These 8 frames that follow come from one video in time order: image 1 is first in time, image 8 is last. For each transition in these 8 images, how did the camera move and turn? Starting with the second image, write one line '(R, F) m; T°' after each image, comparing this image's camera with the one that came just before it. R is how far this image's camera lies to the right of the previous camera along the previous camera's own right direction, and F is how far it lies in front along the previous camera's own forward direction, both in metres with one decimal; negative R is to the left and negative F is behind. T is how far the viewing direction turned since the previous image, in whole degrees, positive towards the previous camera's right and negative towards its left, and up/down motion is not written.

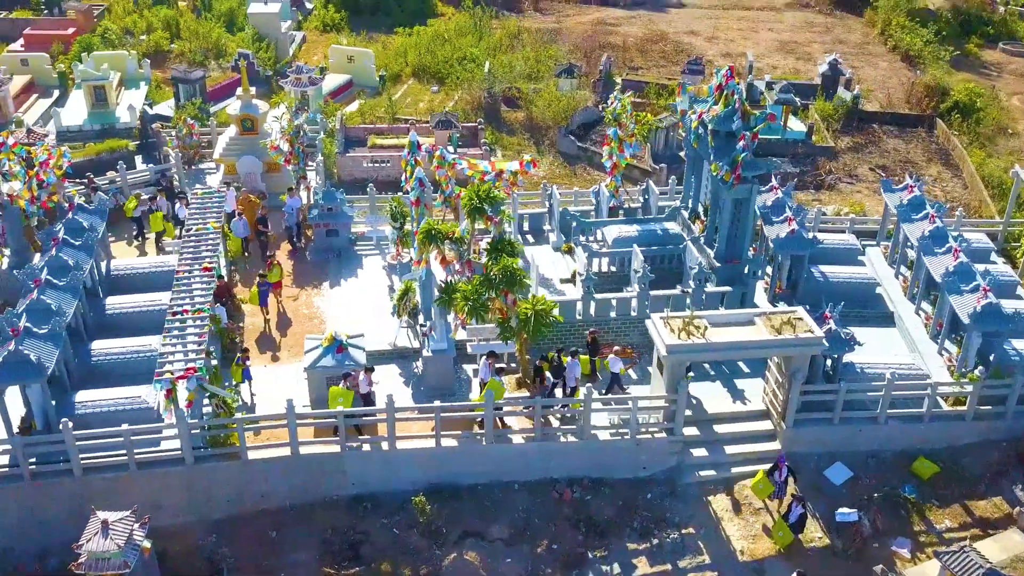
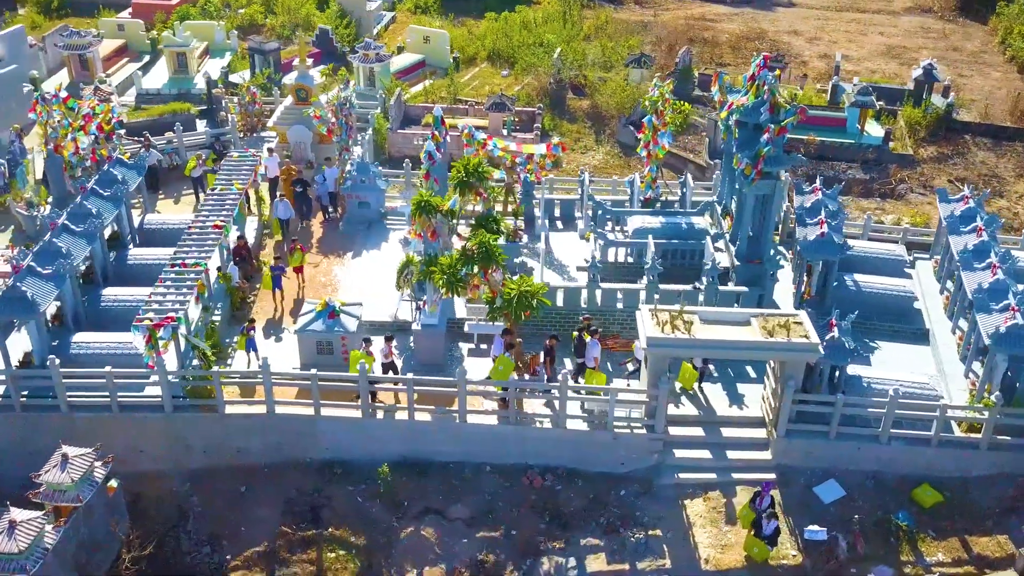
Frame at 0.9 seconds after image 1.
(+2.7, +0.6) m; -8°
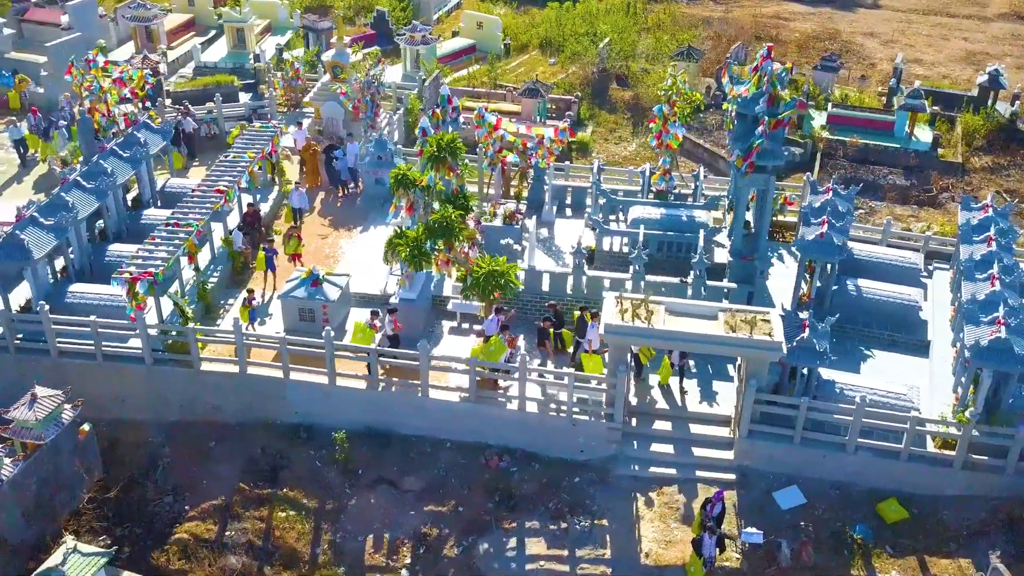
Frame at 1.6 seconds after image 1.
(+2.5, +0.2) m; -7°
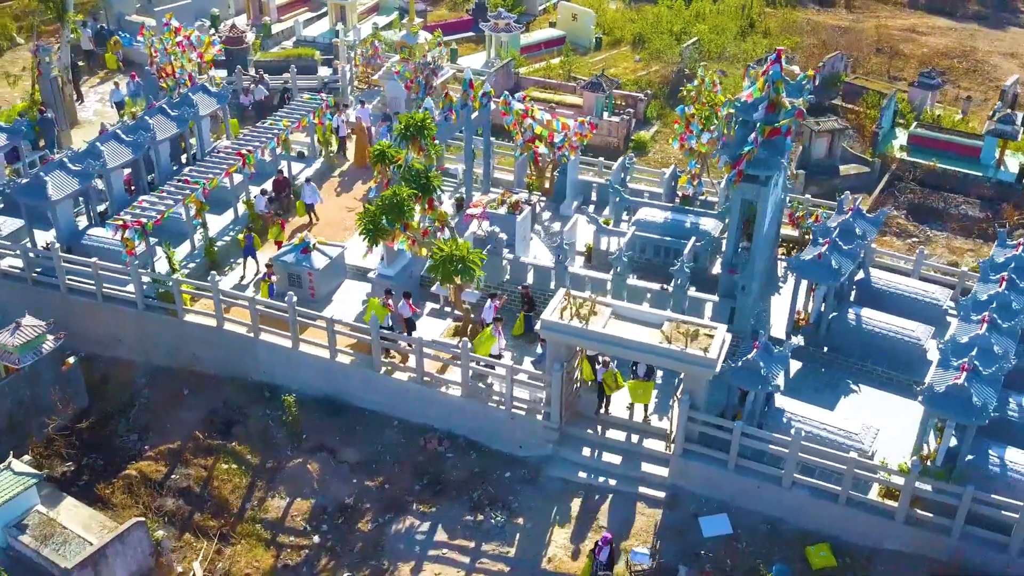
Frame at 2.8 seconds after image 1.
(+4.0, +0.6) m; -11°
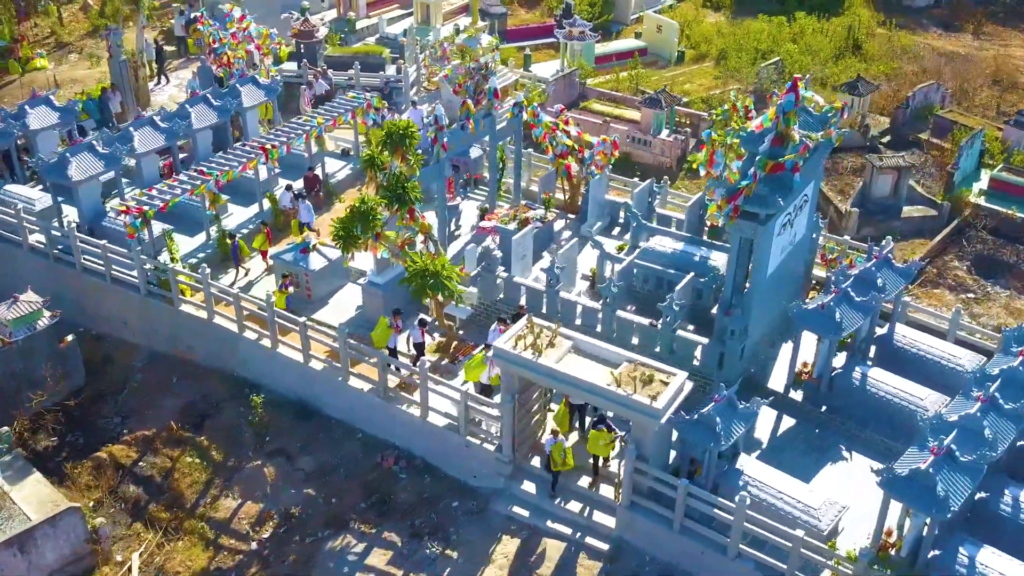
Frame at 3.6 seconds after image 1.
(+2.9, +1.0) m; -9°
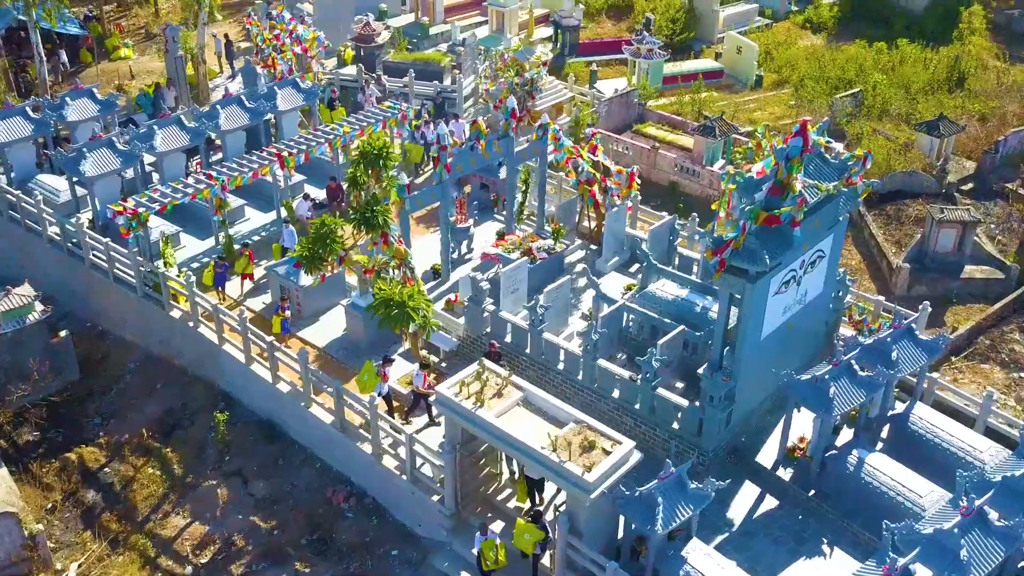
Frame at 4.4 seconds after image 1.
(+2.5, +1.3) m; -8°
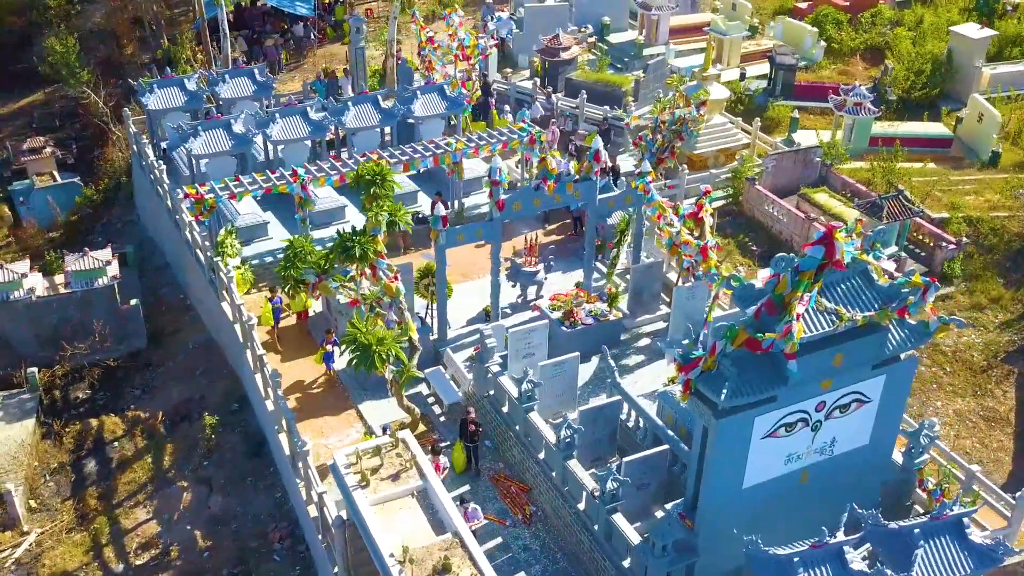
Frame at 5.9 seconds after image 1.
(+4.5, +2.8) m; -19°
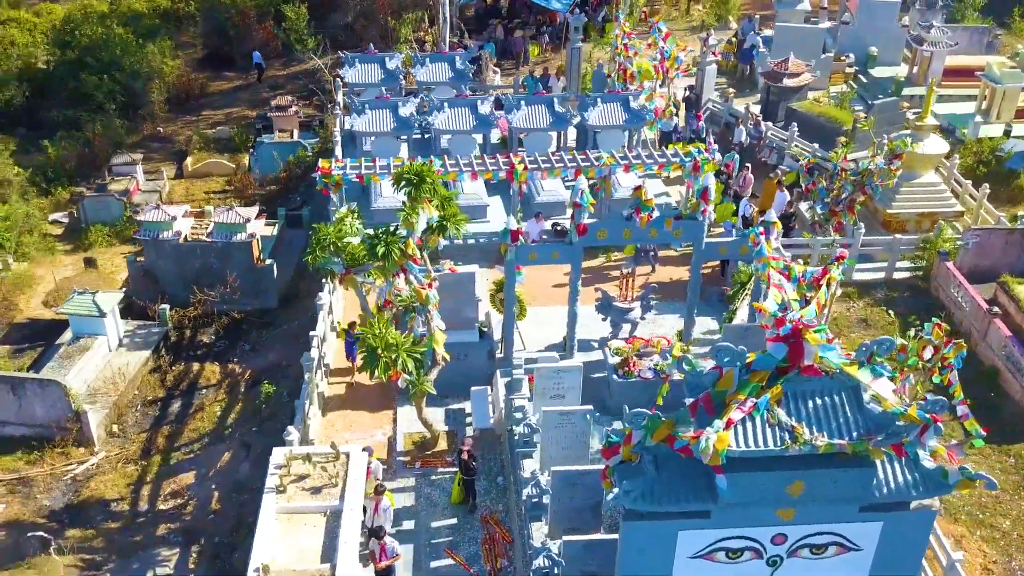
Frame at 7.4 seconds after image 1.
(+3.9, +1.9) m; -19°
